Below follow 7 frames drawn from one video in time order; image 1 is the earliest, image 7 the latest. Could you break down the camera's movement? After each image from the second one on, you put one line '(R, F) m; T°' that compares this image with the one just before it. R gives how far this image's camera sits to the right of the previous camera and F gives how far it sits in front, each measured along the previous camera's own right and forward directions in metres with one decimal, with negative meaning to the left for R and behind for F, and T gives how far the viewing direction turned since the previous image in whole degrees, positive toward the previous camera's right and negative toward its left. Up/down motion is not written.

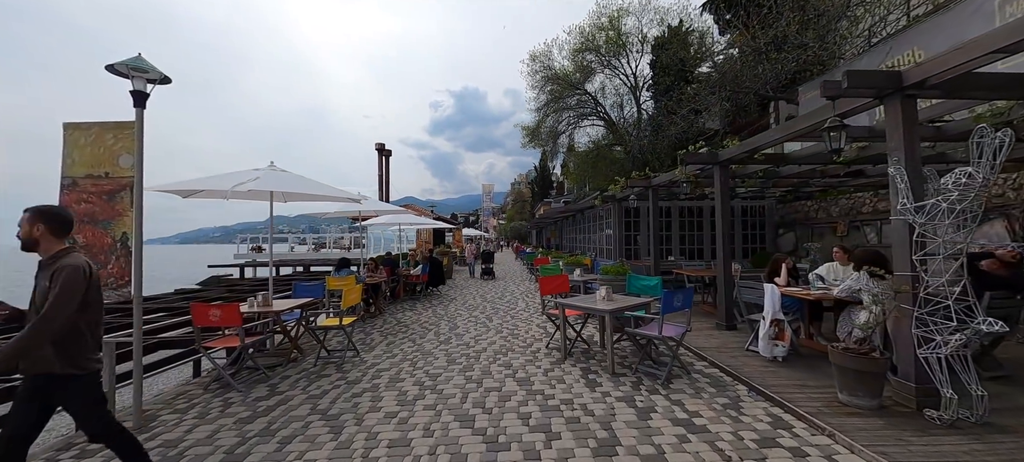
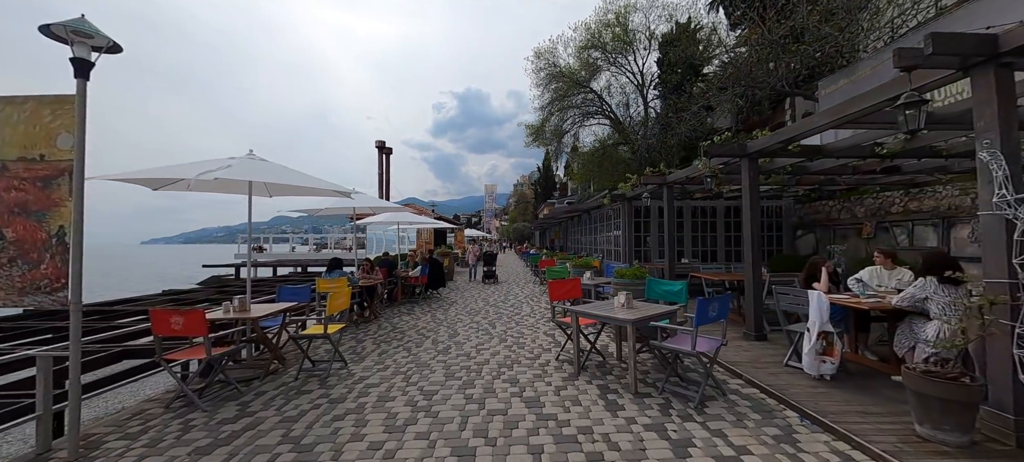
(-0.1, +0.5) m; 0°
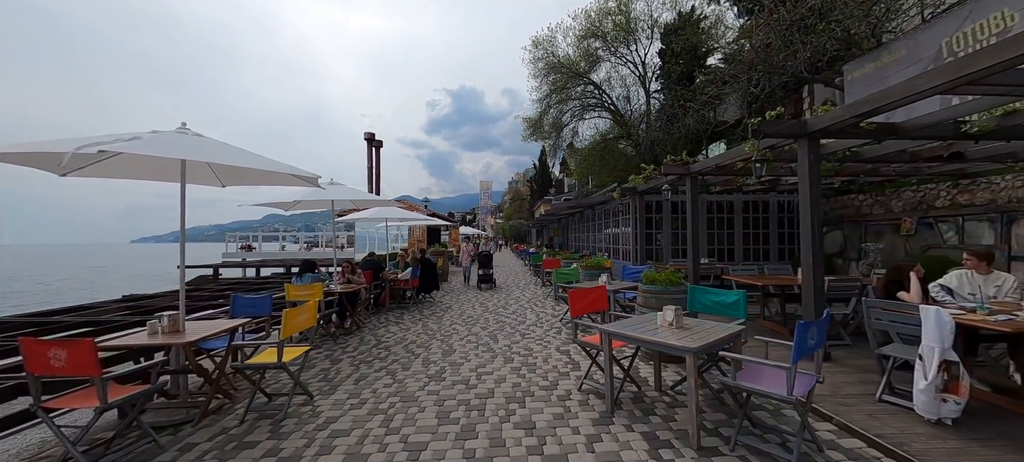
(-0.2, +1.0) m; +1°
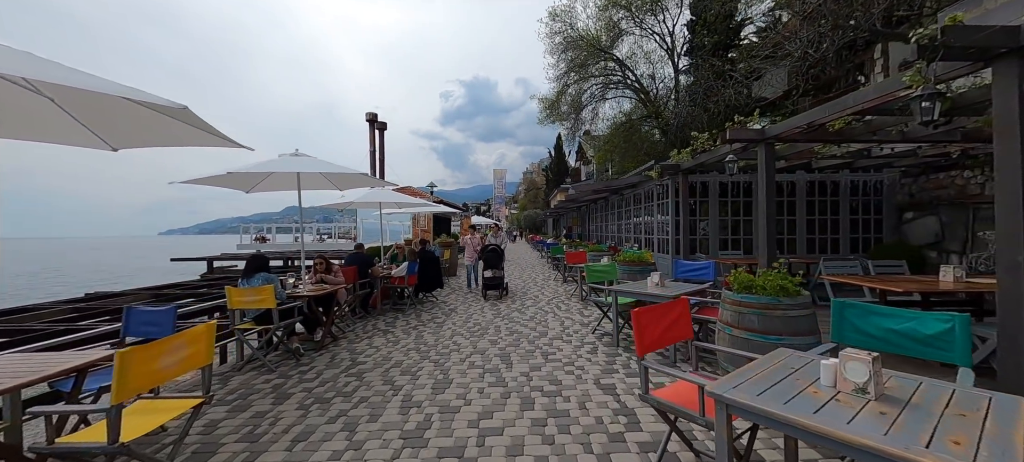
(-0.1, +1.5) m; -2°
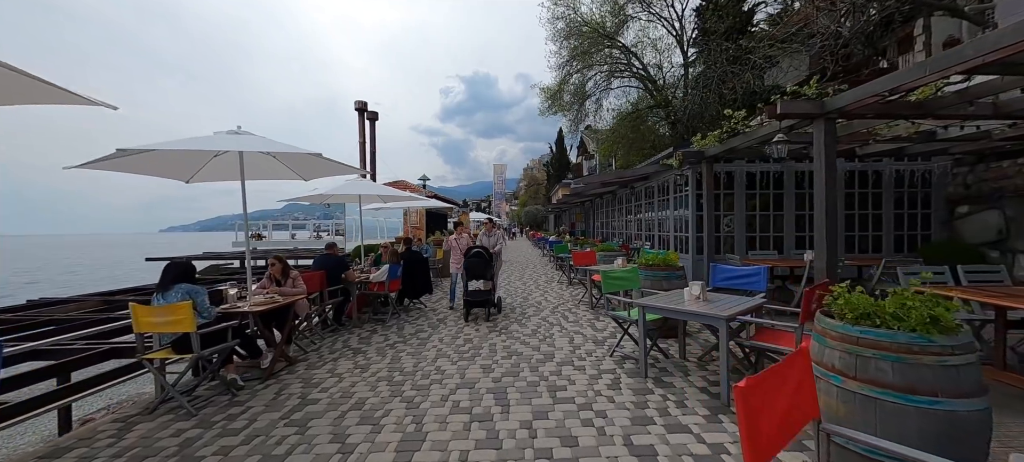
(0.0, +1.0) m; 0°
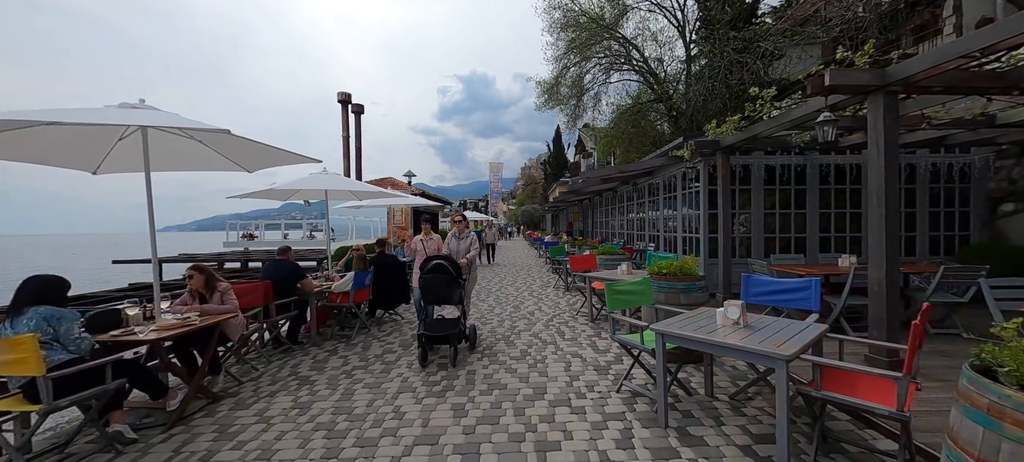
(+0.2, +0.9) m; 0°
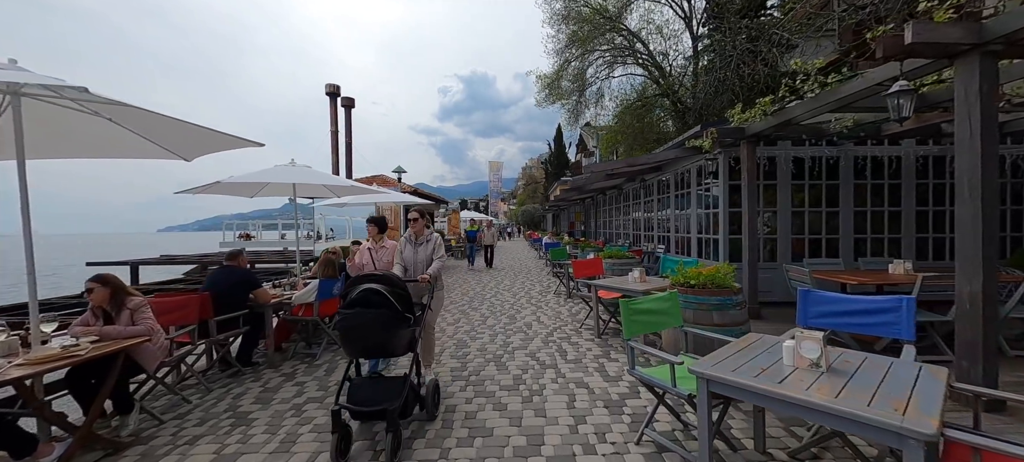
(+0.1, +0.8) m; 0°
